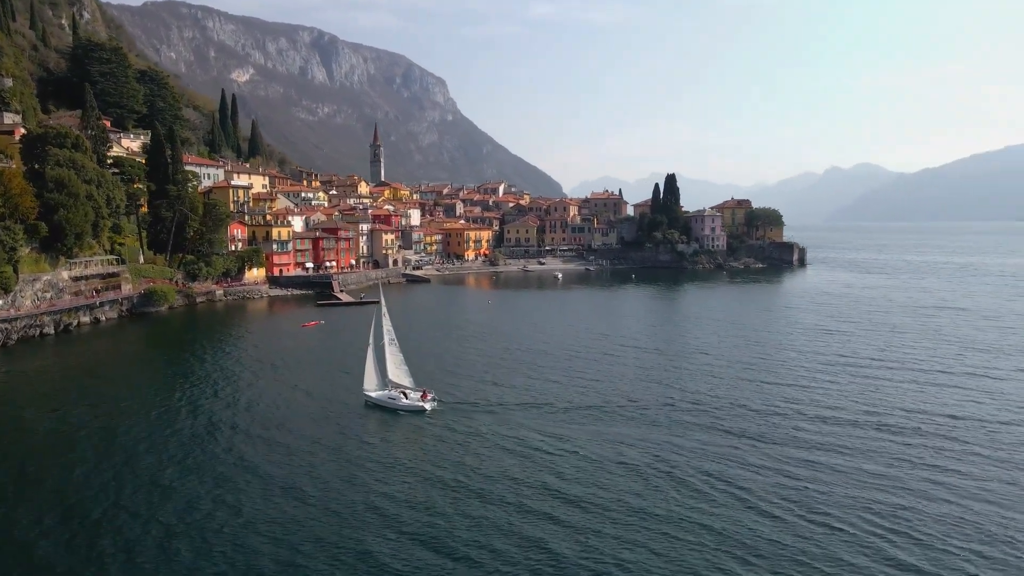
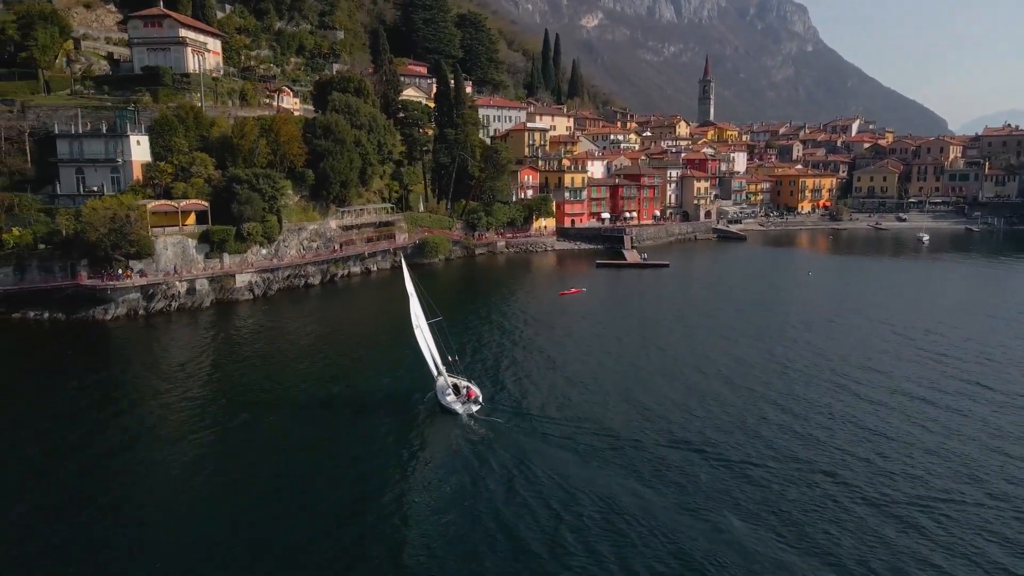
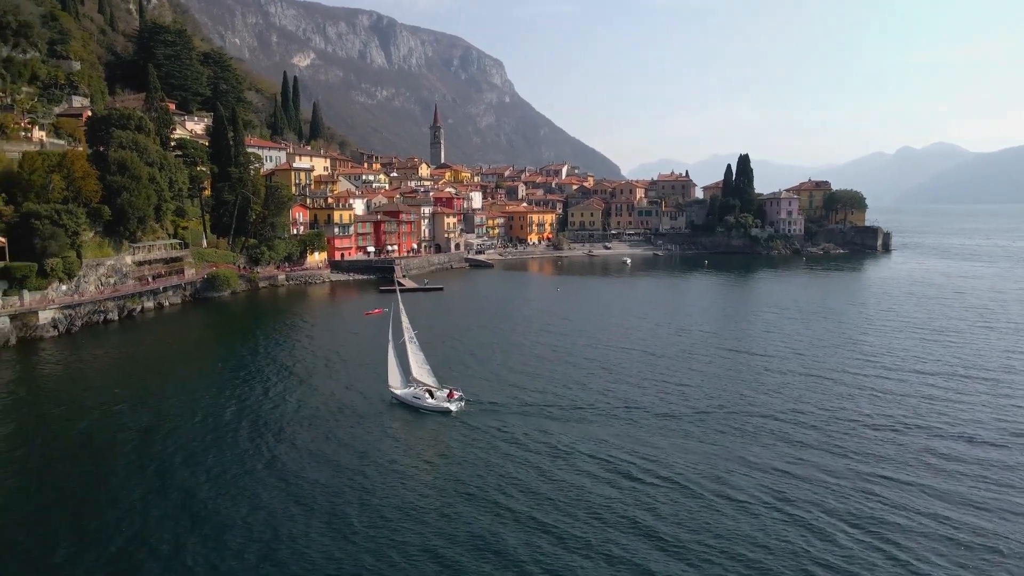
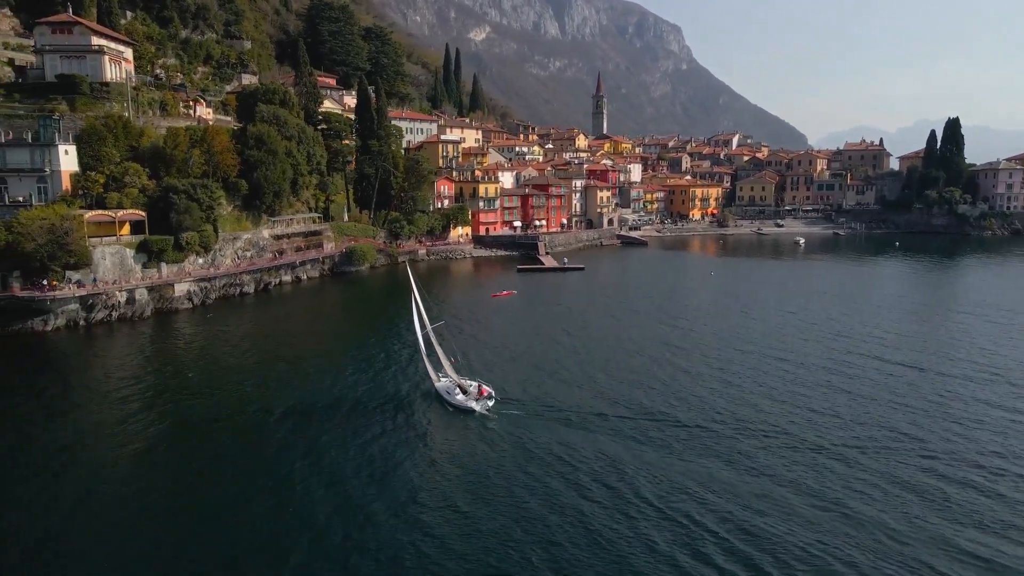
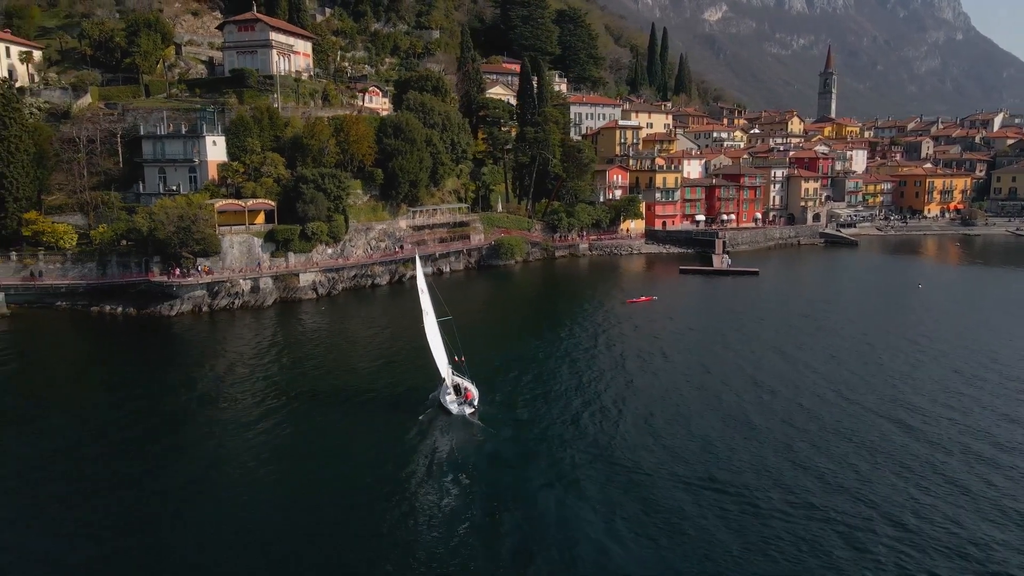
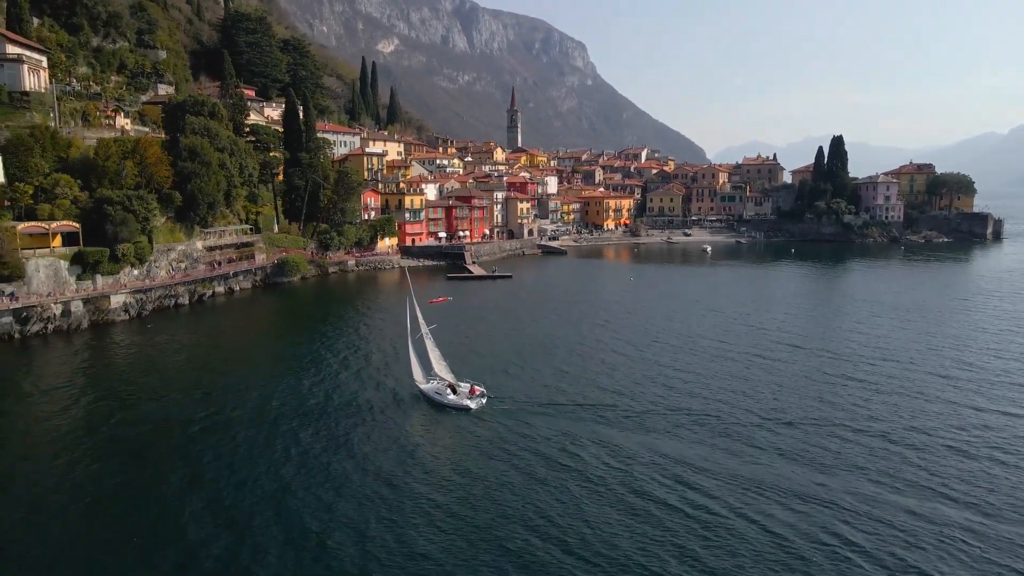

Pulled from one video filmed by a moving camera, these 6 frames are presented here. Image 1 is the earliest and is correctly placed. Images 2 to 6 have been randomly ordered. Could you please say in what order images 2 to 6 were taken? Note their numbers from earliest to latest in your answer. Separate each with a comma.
3, 6, 4, 2, 5
